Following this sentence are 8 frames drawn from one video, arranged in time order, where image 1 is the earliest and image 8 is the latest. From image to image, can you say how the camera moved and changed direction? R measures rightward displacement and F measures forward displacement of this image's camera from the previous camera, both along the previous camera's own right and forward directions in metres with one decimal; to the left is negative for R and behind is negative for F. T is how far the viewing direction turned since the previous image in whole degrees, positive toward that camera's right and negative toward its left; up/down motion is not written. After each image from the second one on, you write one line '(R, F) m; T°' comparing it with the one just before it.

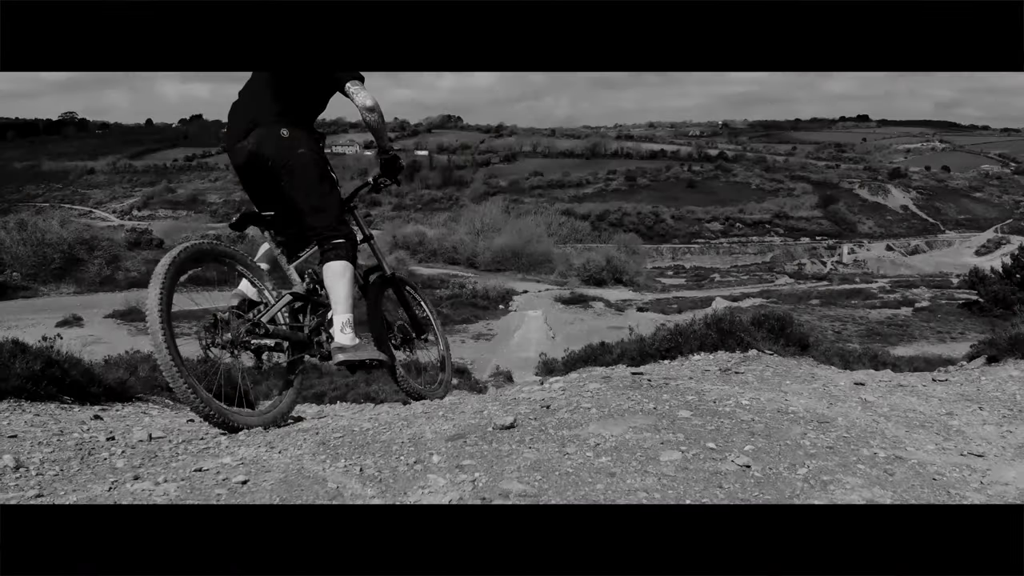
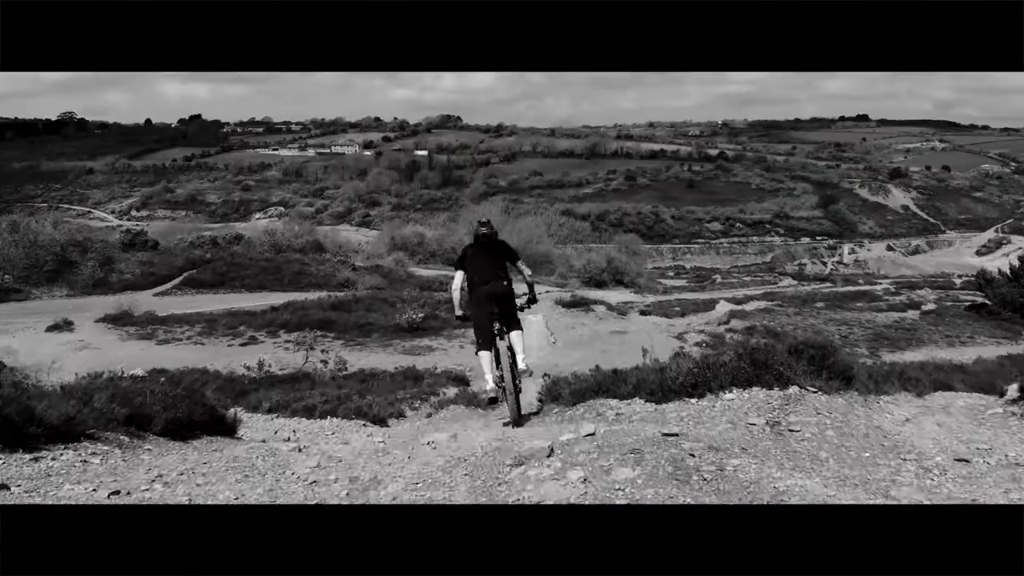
(0.0, +0.4) m; 0°
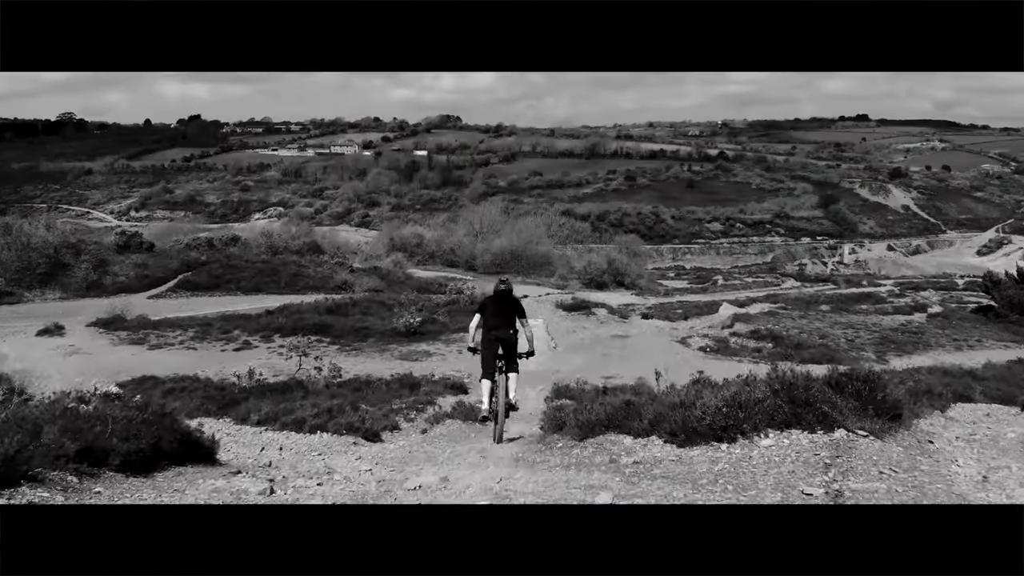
(0.0, +0.4) m; 0°
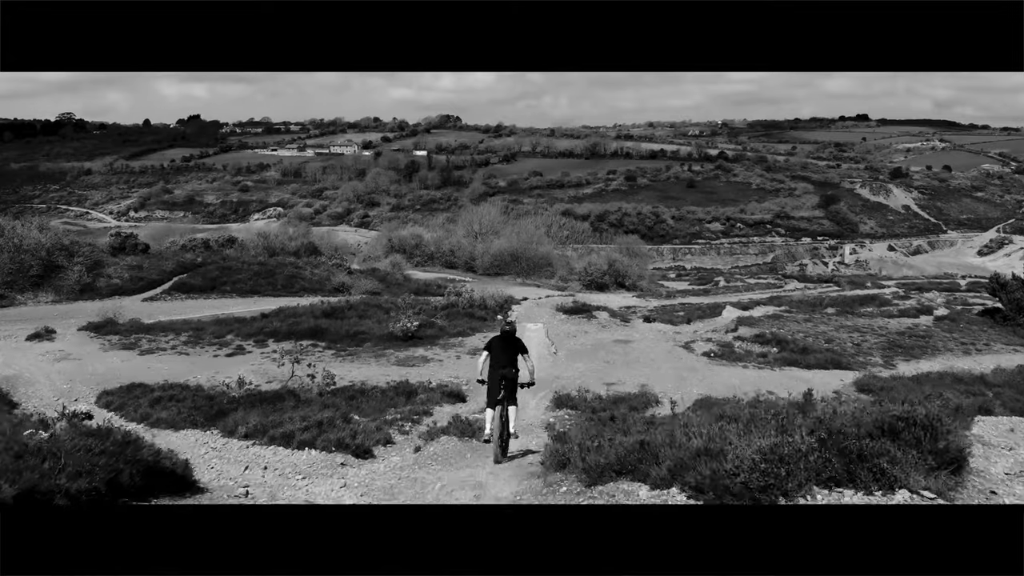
(0.0, +0.4) m; 0°
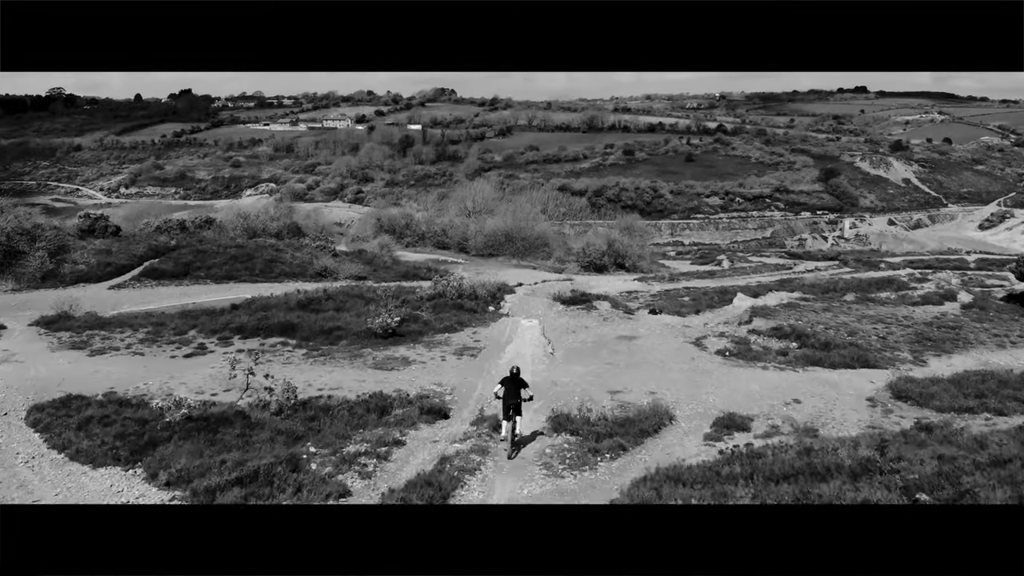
(+0.1, +1.7) m; 0°
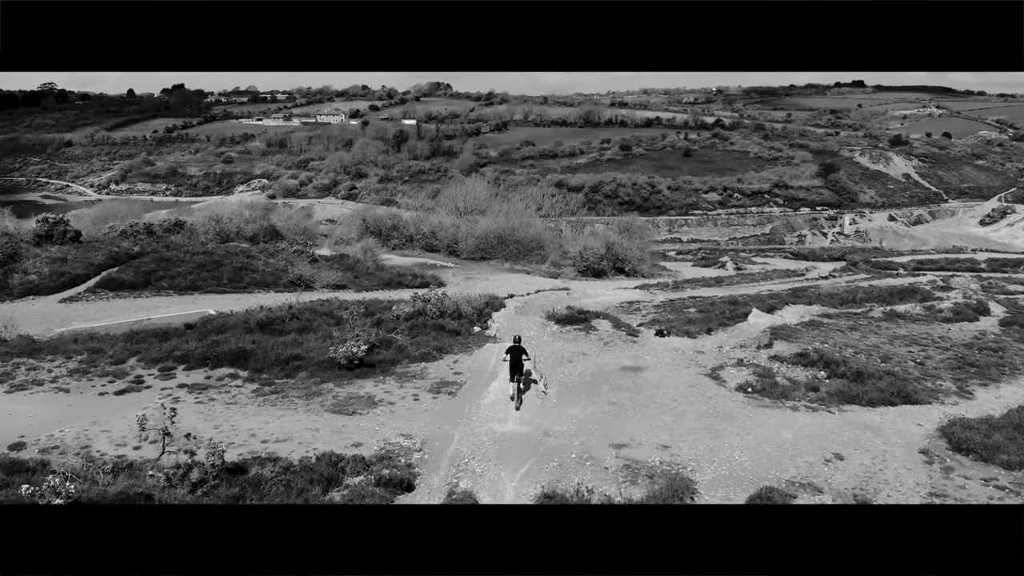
(+0.2, +2.0) m; 0°
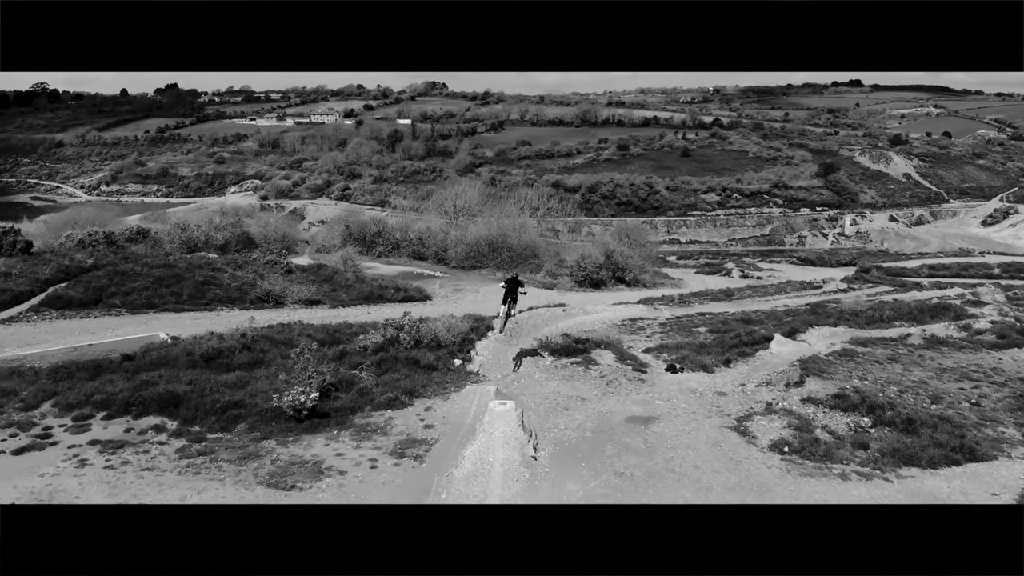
(+0.2, +2.2) m; 0°
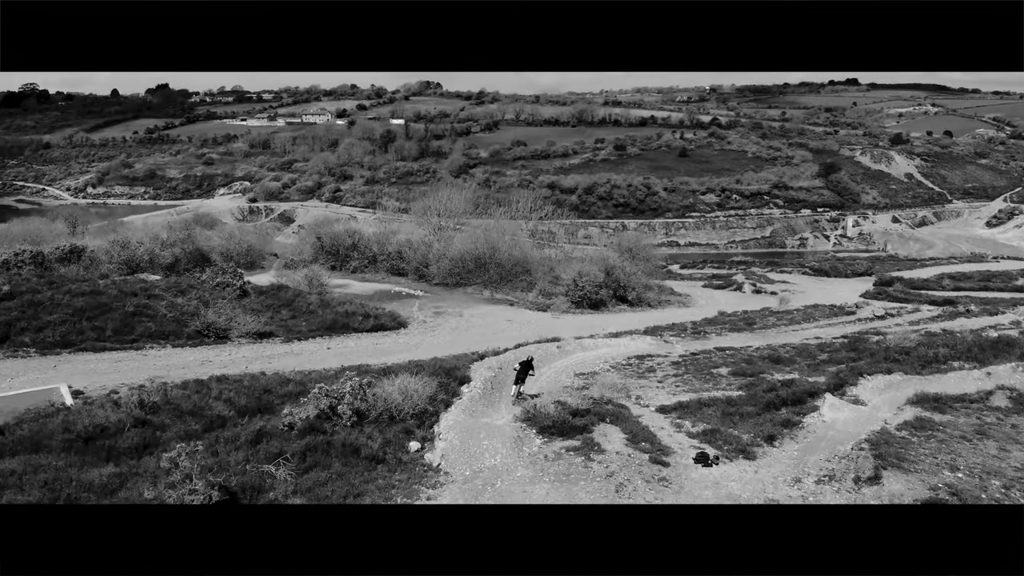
(+0.3, +3.2) m; 0°
